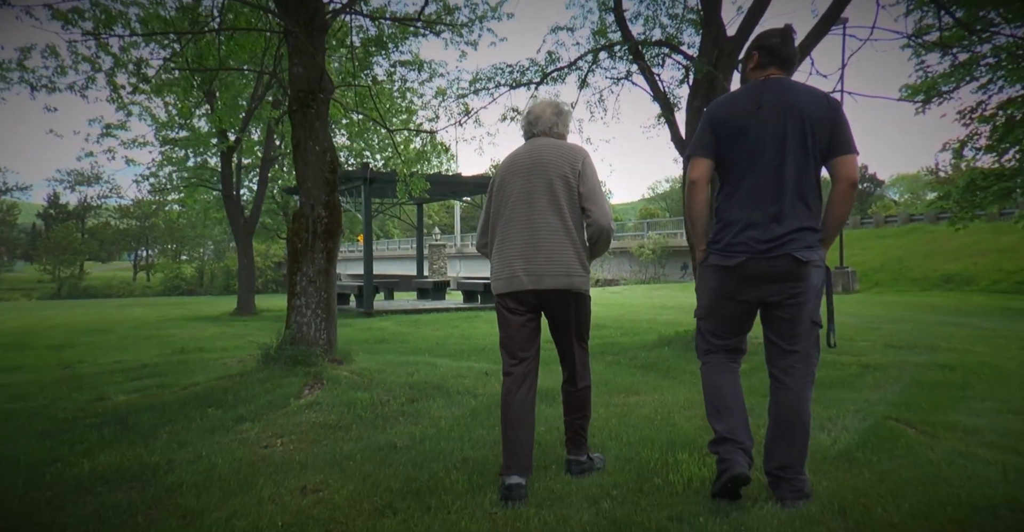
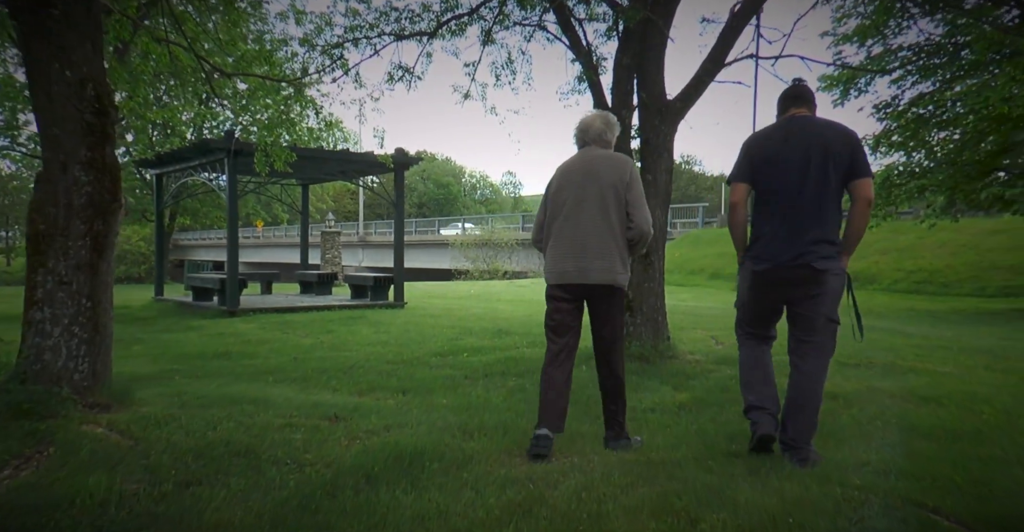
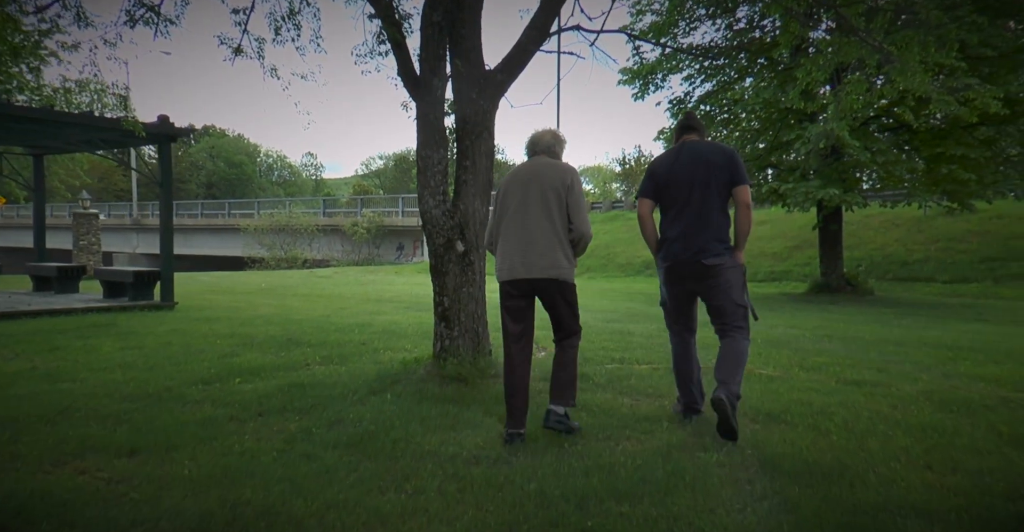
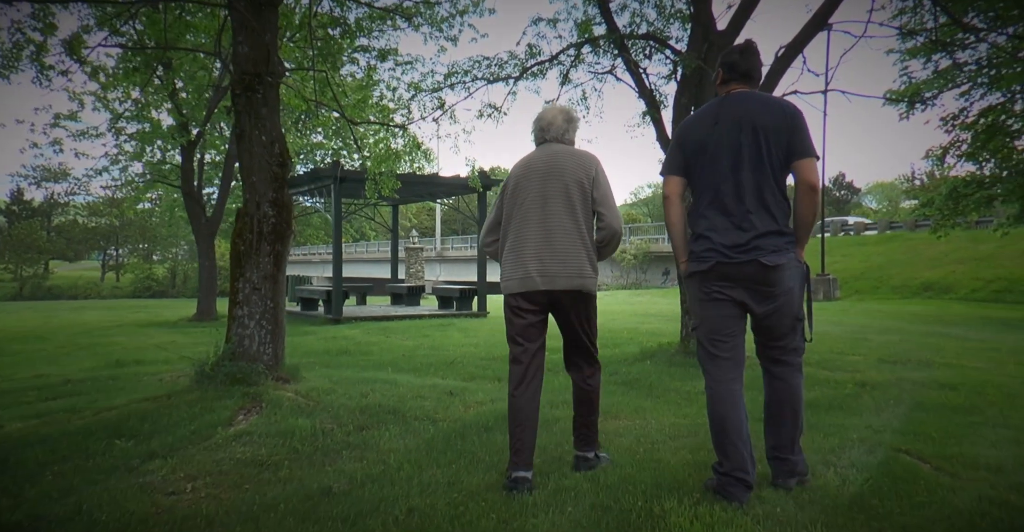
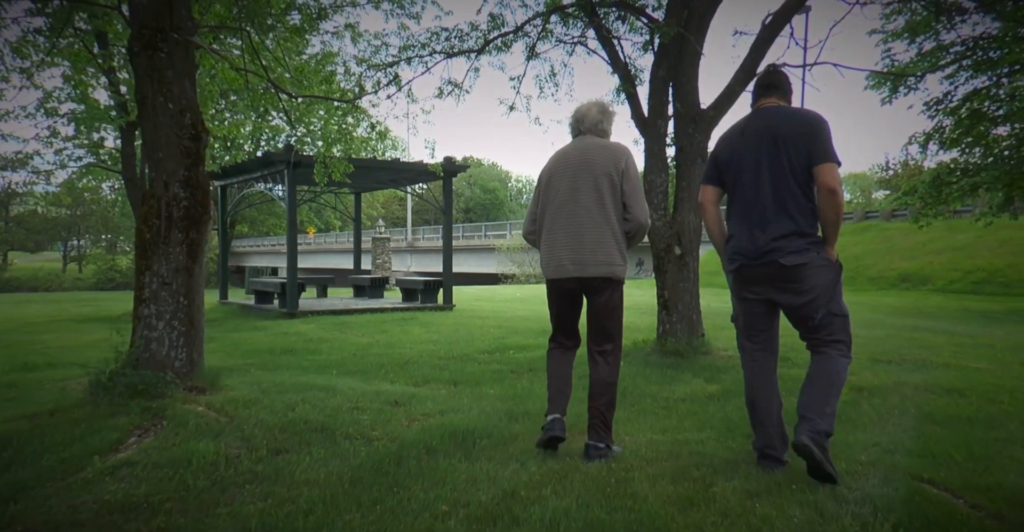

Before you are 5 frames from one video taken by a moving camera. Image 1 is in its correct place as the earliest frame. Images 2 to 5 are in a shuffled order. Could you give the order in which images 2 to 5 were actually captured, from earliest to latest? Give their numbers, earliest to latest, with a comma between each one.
4, 5, 2, 3
